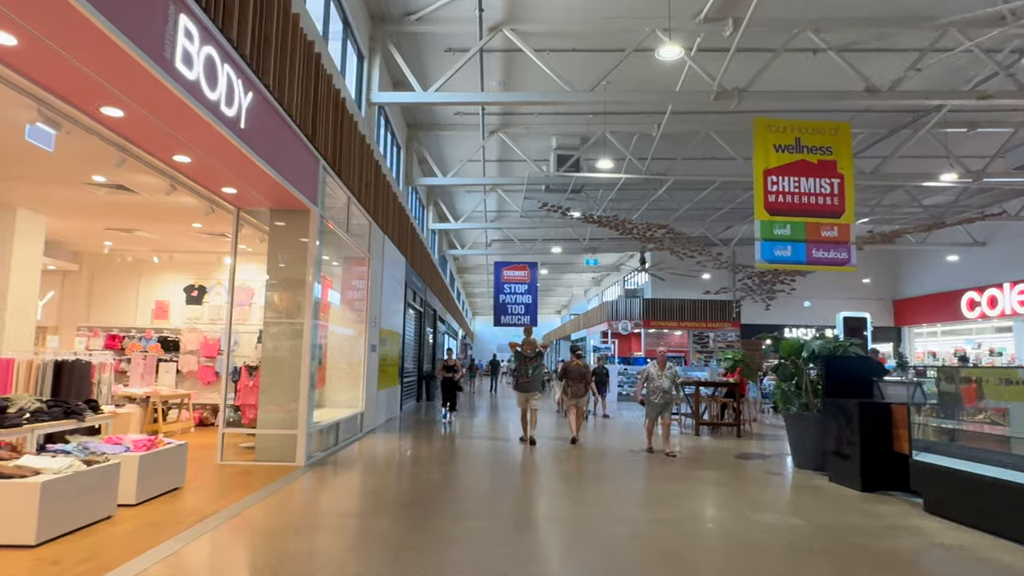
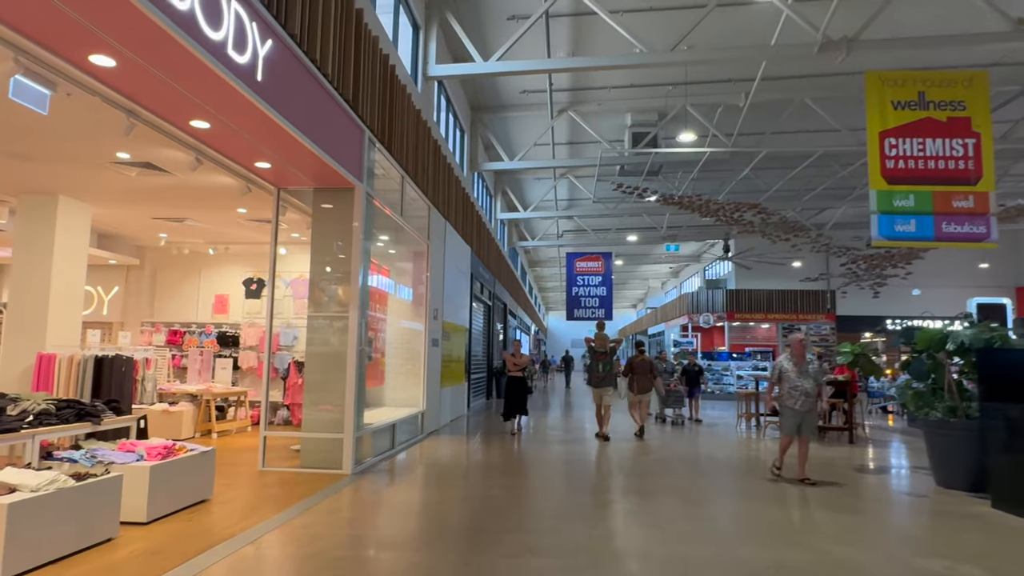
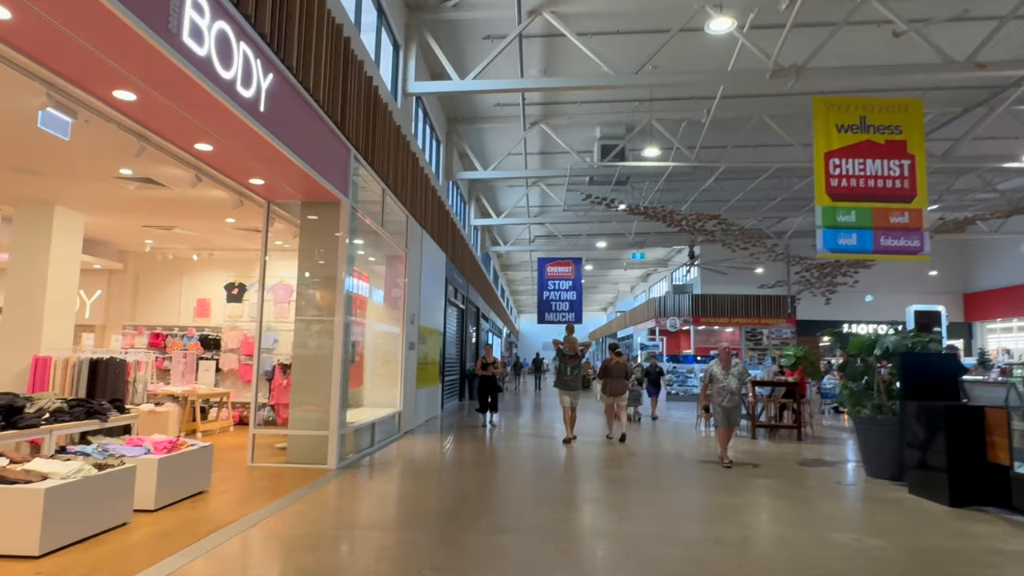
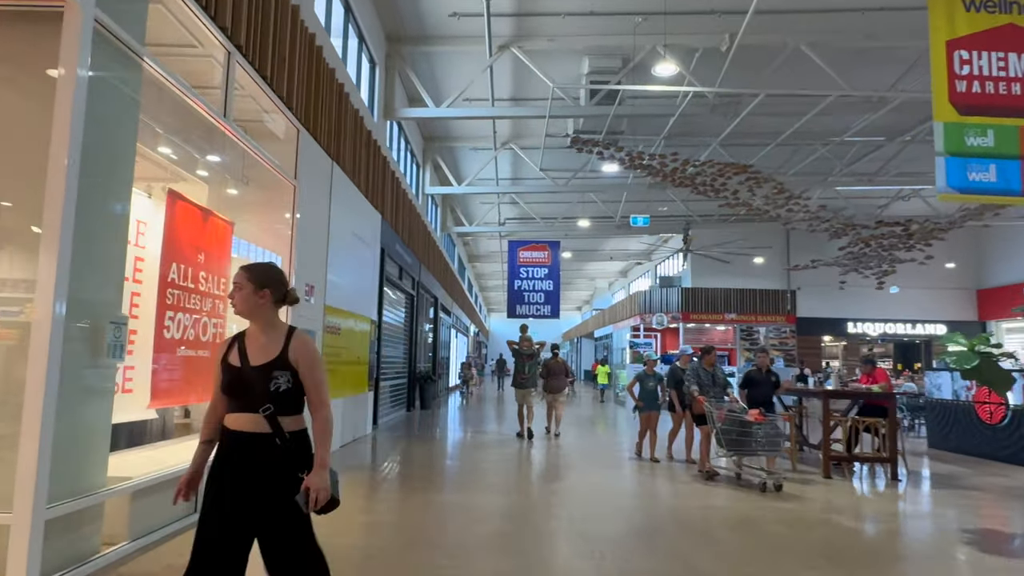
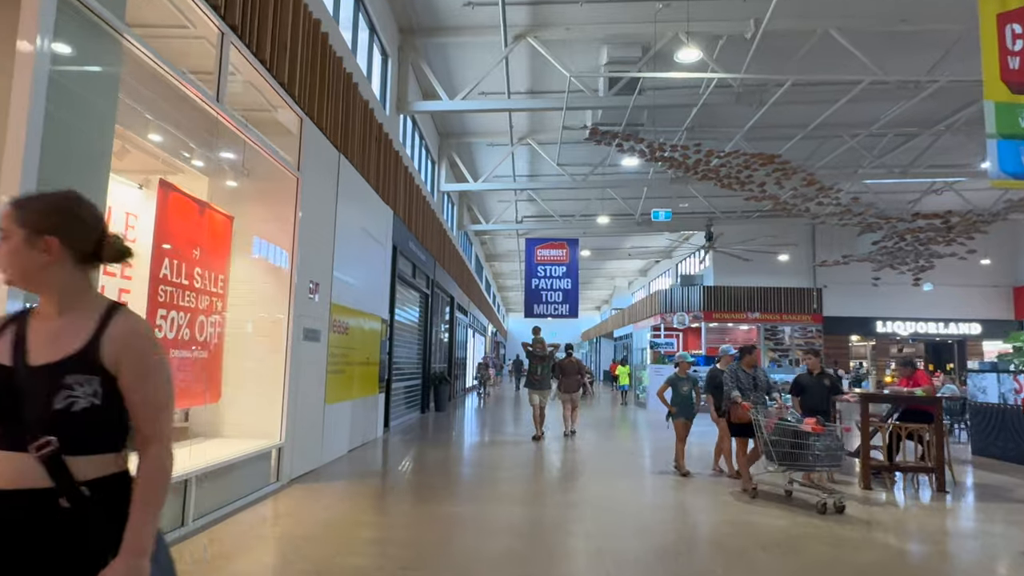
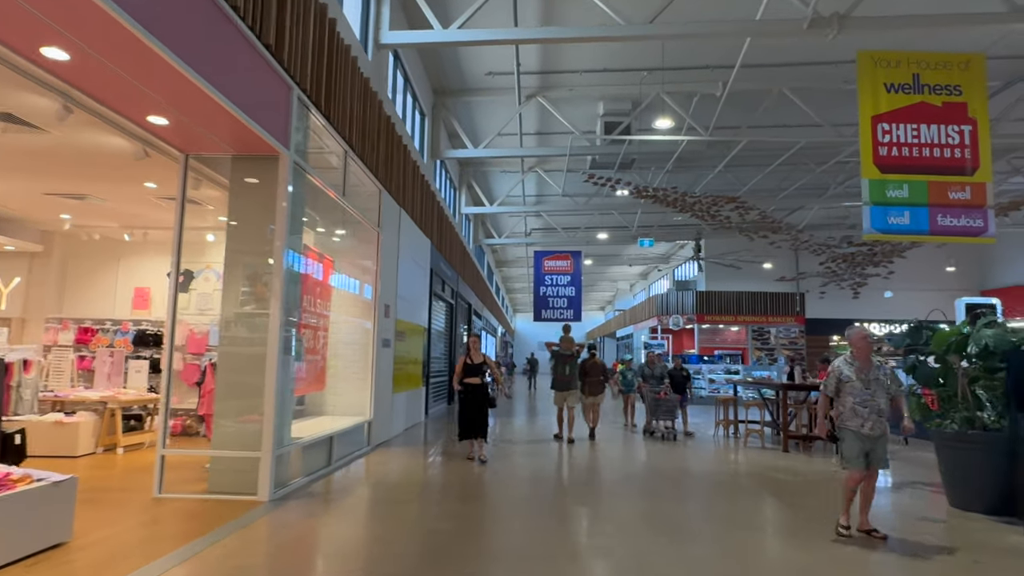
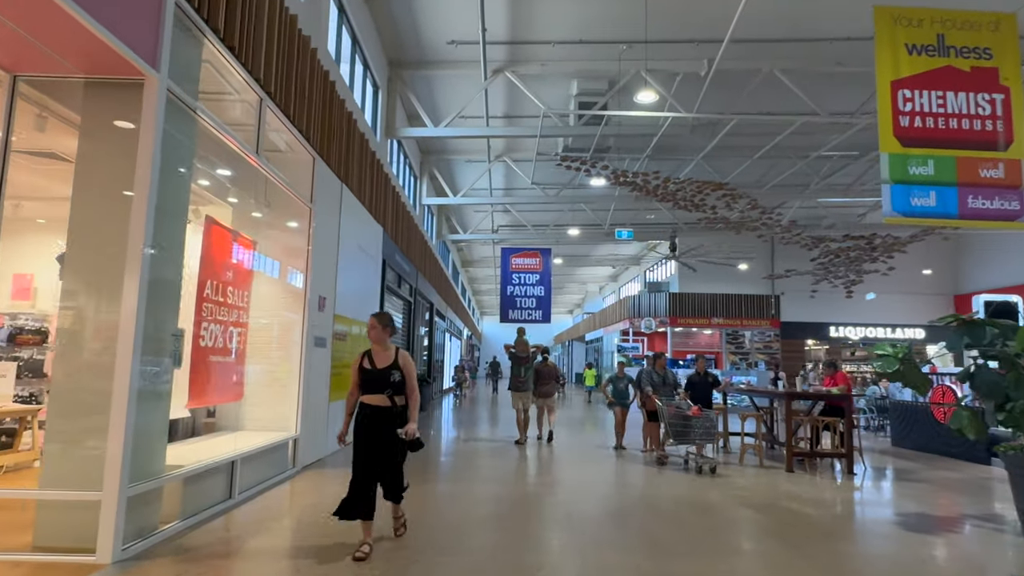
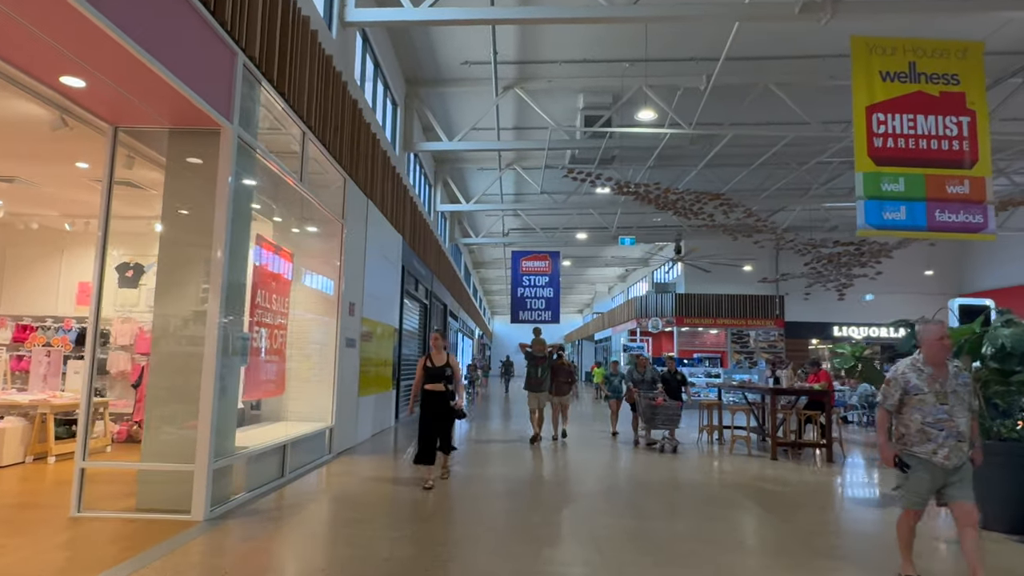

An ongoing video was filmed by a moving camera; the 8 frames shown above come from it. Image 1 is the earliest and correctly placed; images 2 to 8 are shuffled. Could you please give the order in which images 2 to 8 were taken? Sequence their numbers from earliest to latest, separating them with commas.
3, 2, 6, 8, 7, 4, 5
